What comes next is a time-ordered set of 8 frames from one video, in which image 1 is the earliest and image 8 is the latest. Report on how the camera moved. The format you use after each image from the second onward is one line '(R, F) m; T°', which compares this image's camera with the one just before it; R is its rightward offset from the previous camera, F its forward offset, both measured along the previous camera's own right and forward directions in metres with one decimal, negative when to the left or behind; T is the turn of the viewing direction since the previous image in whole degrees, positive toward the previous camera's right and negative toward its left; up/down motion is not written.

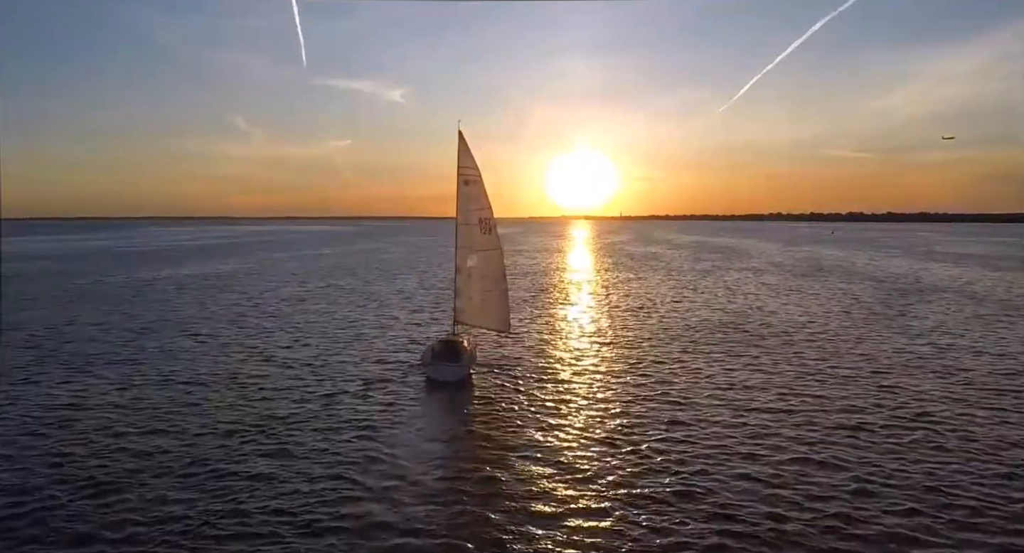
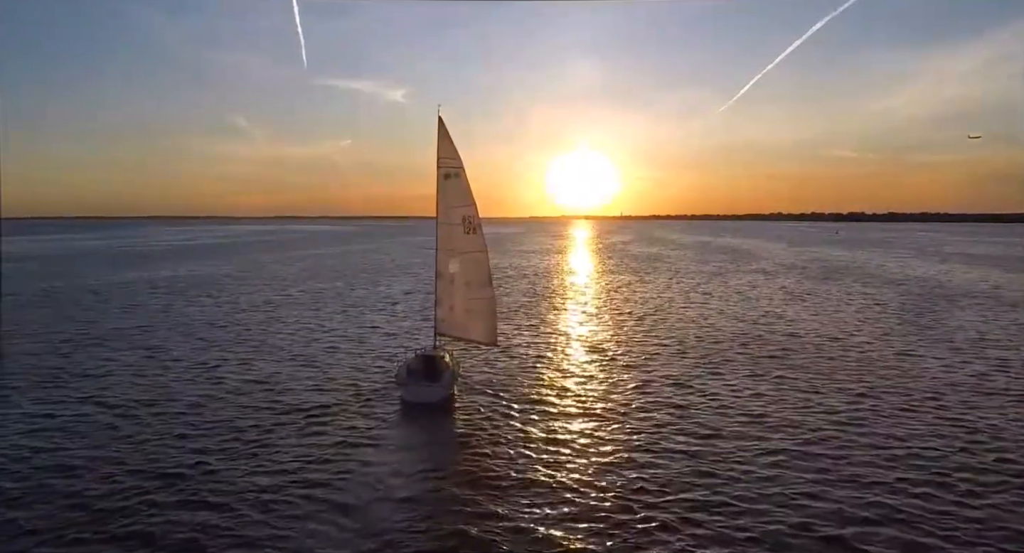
(+0.6, +3.8) m; 0°
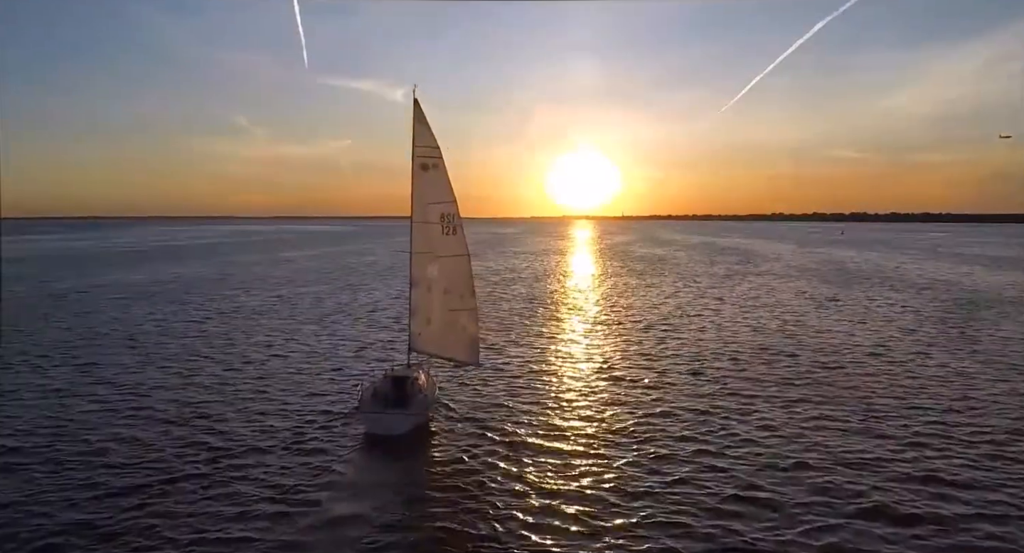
(+0.5, +4.0) m; 0°
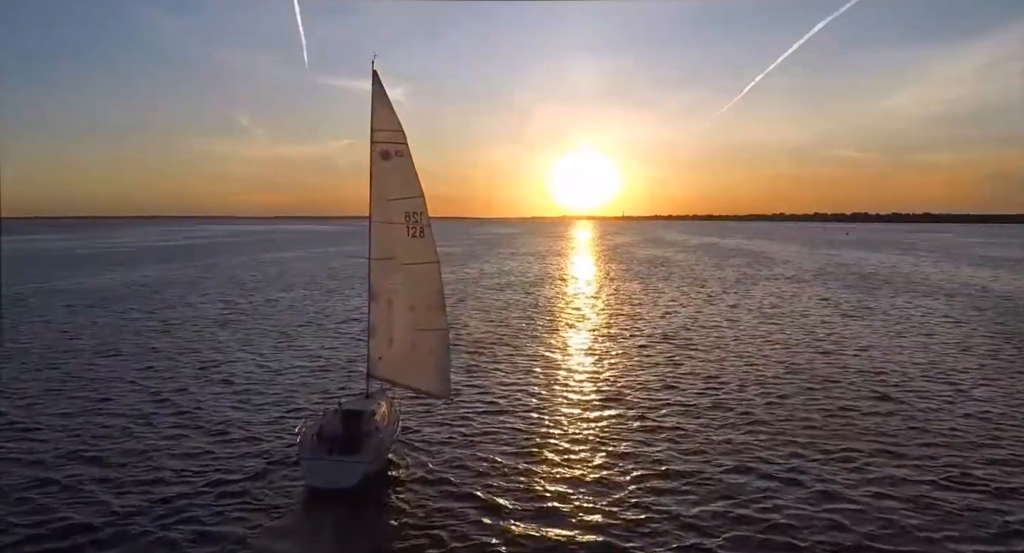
(+0.6, +4.4) m; 0°
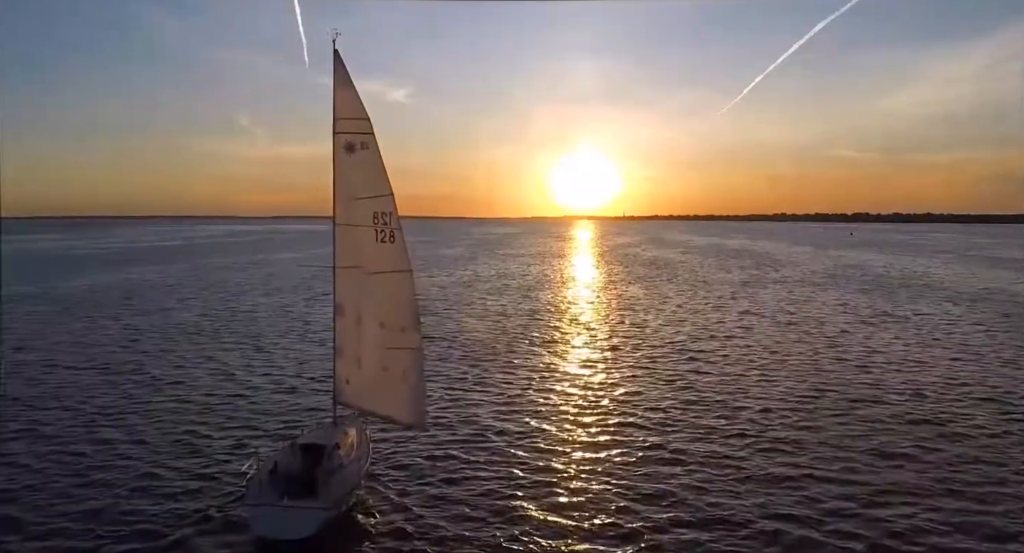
(+0.4, +2.7) m; 0°
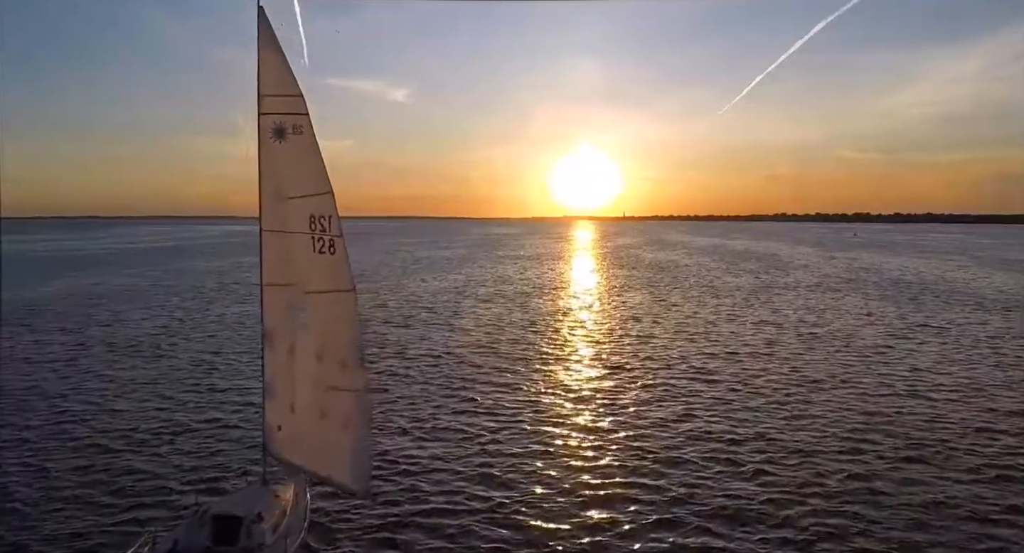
(+0.5, +3.7) m; 0°
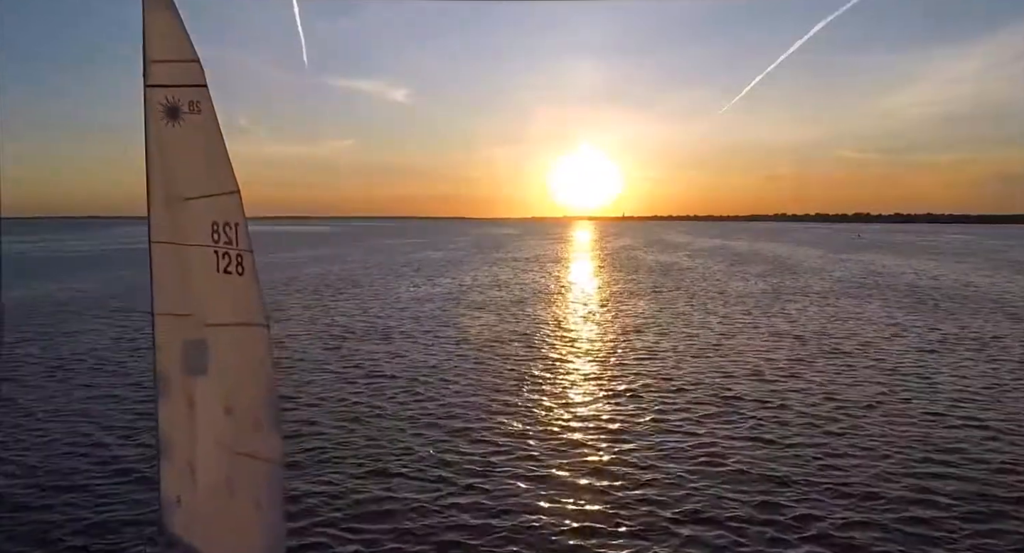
(+0.4, +3.2) m; 0°
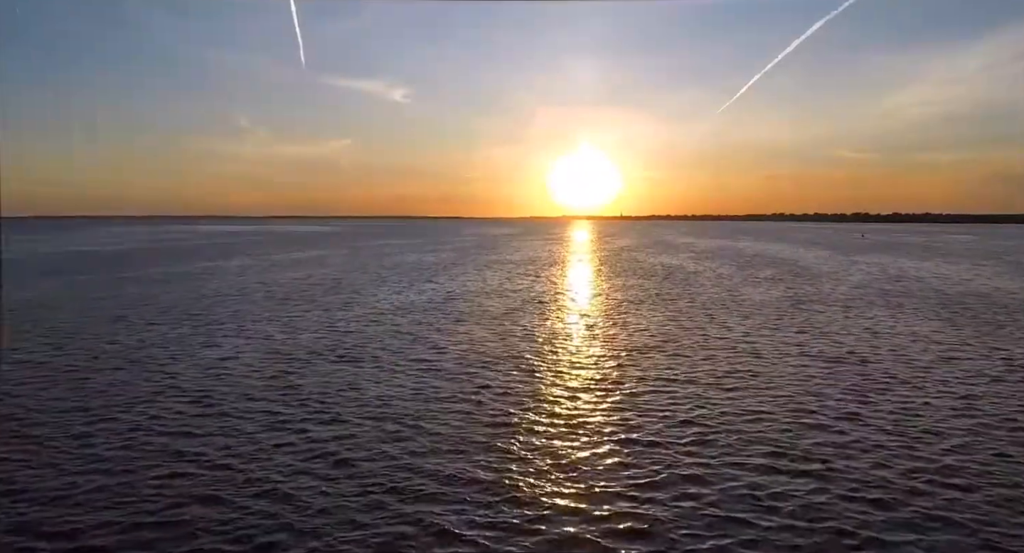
(+0.6, +4.7) m; 0°
